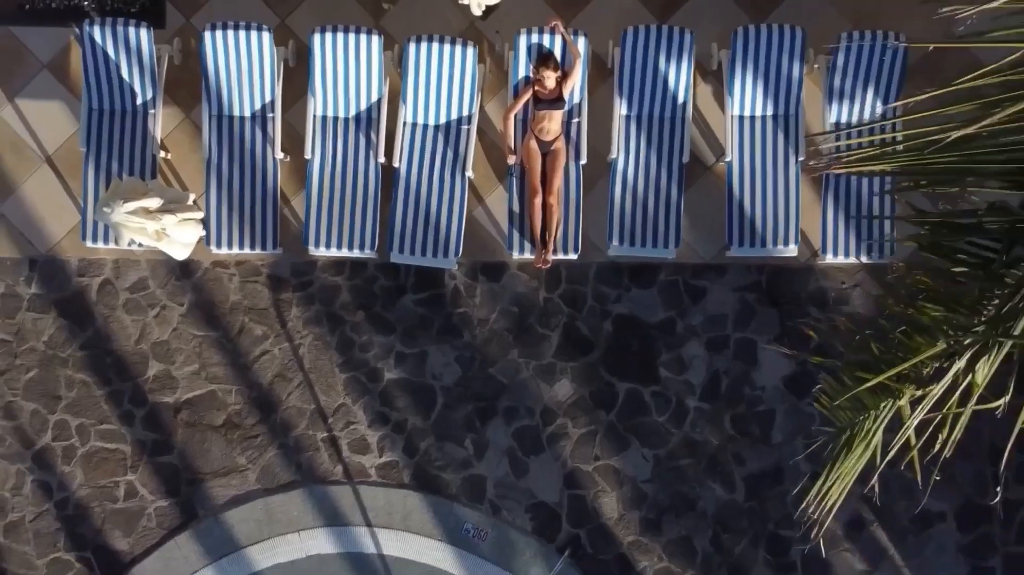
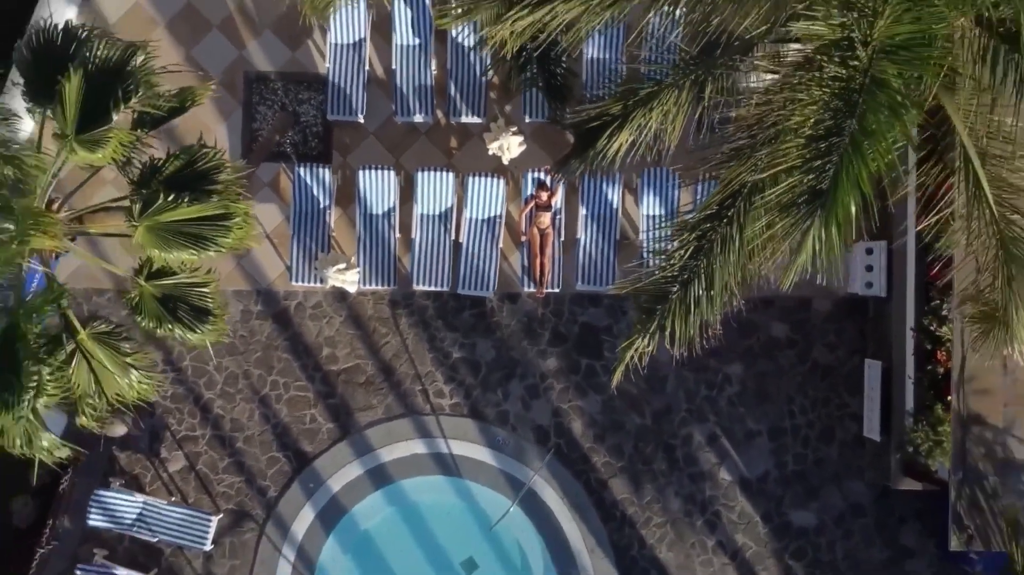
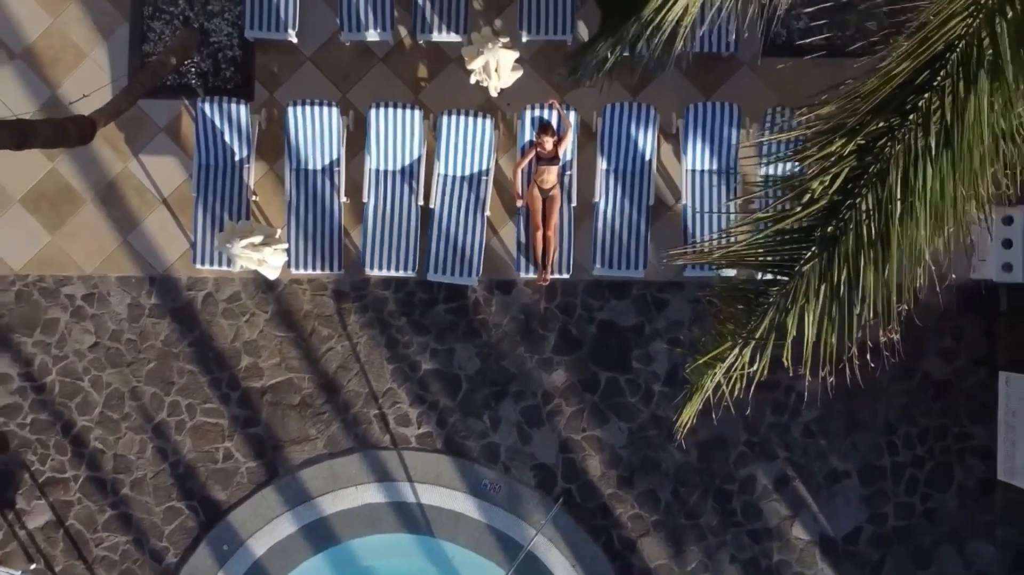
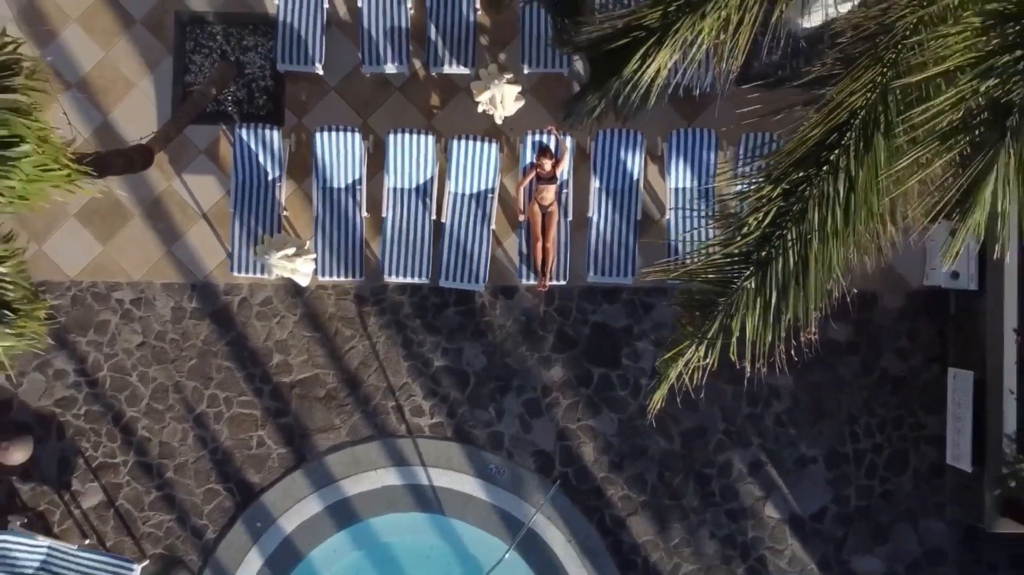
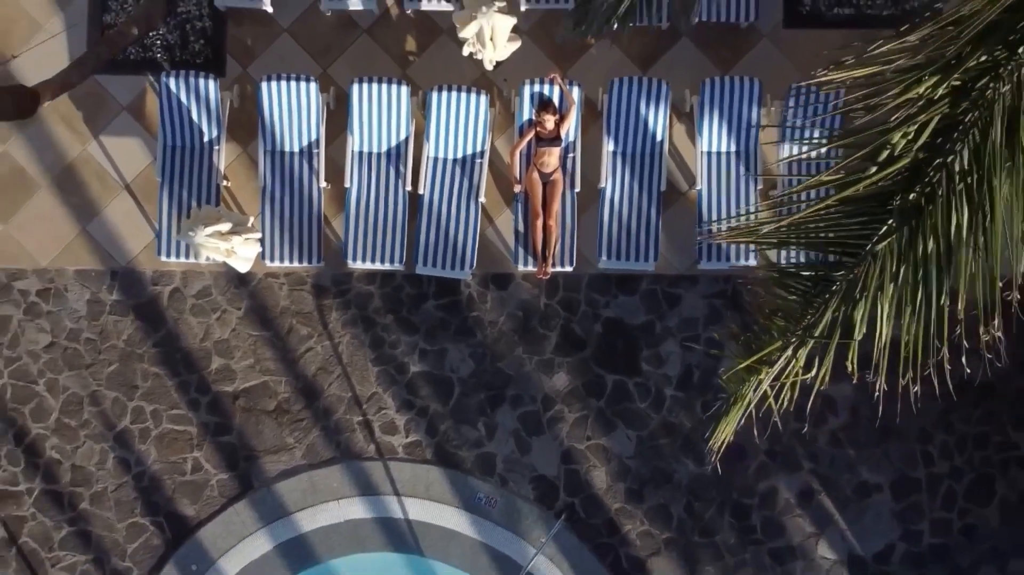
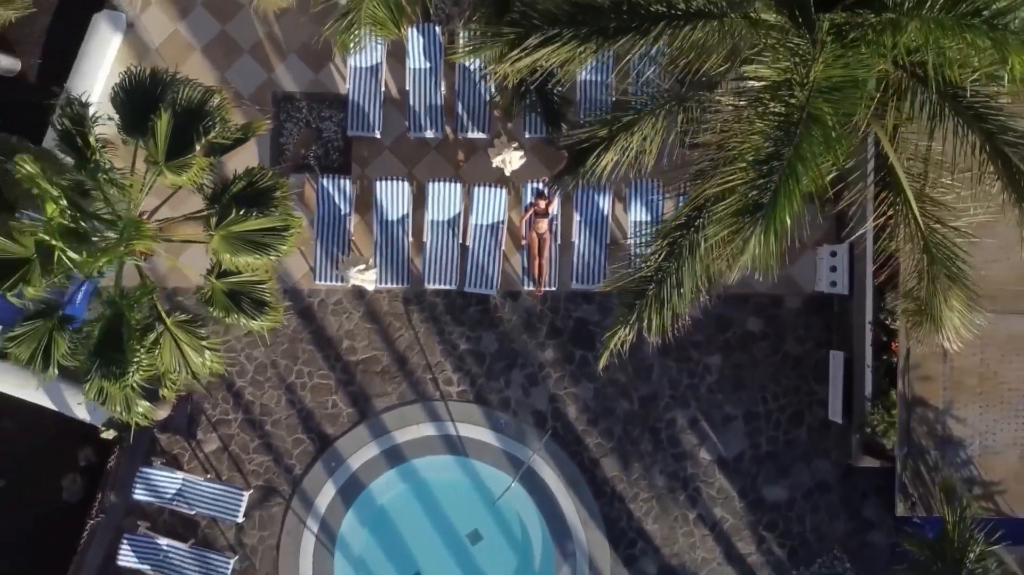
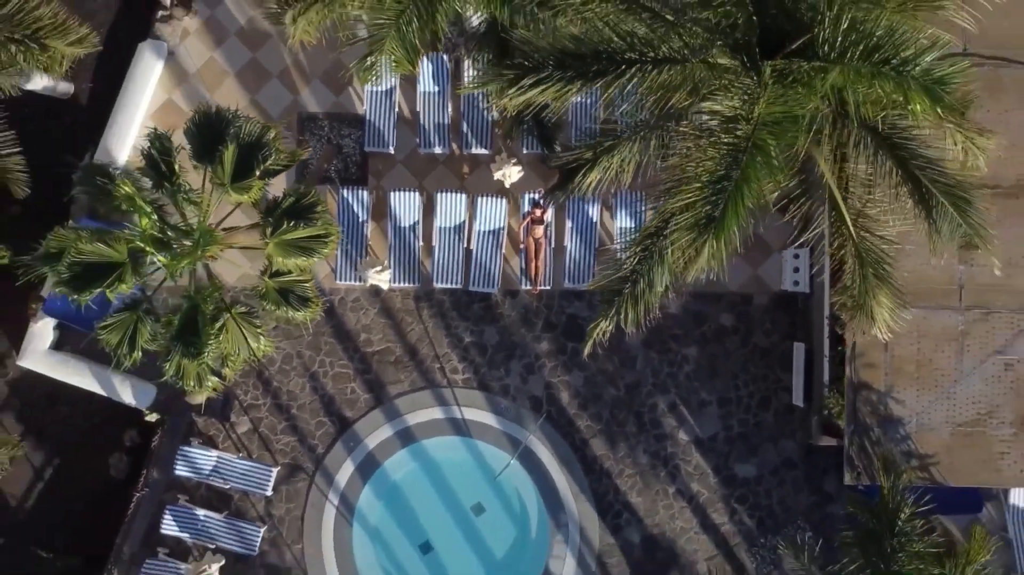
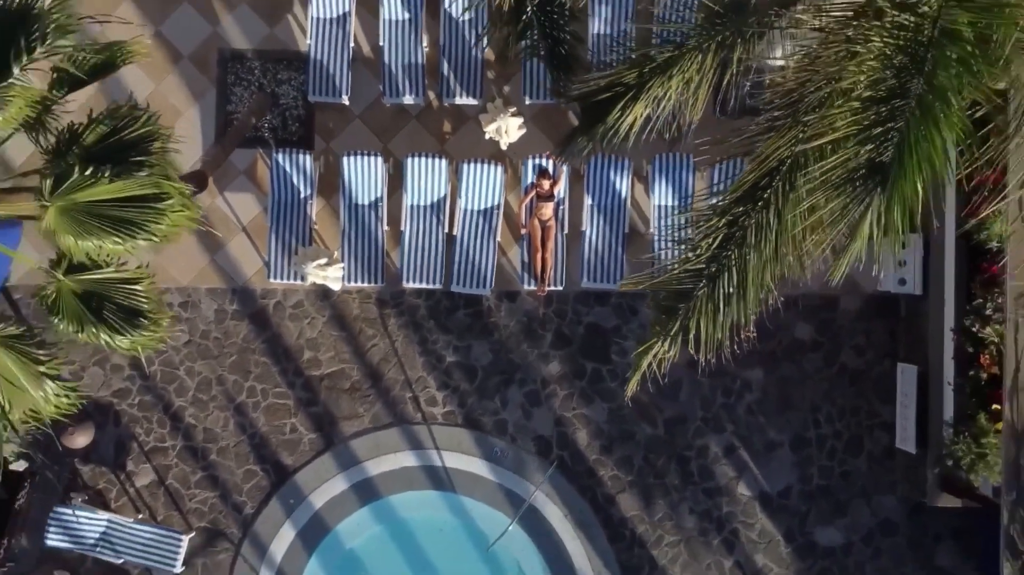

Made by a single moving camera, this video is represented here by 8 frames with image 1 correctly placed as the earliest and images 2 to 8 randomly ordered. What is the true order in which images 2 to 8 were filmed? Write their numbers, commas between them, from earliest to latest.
5, 3, 4, 8, 2, 6, 7
